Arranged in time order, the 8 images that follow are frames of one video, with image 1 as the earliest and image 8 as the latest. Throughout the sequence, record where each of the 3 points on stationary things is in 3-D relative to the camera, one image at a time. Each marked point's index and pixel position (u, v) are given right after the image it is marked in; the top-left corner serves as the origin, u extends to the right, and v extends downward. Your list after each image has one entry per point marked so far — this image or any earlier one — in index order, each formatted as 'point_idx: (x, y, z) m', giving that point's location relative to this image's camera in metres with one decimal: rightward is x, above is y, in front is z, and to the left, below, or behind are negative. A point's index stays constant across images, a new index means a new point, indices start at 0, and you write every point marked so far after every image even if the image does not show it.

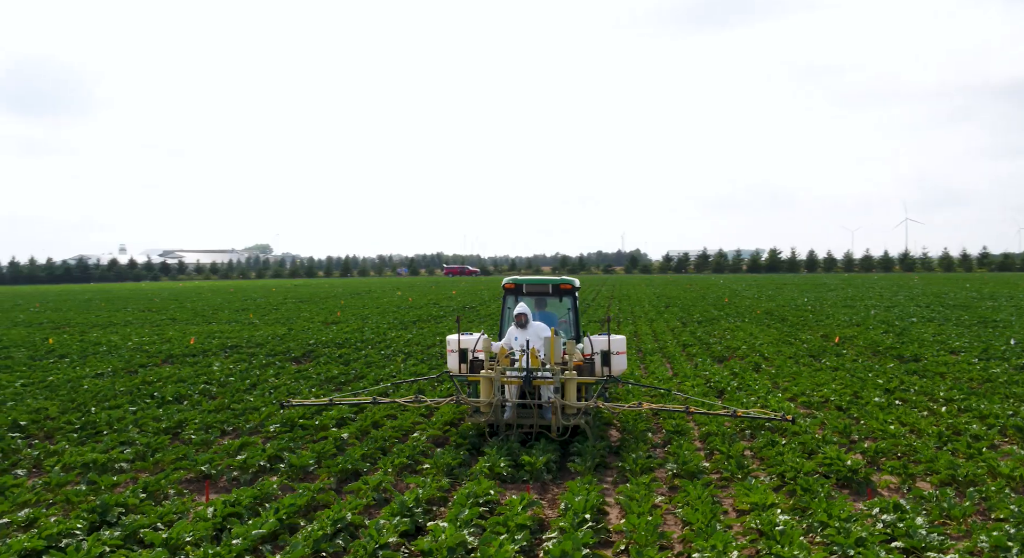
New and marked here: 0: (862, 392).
0: (+5.8, -1.9, +12.8) m
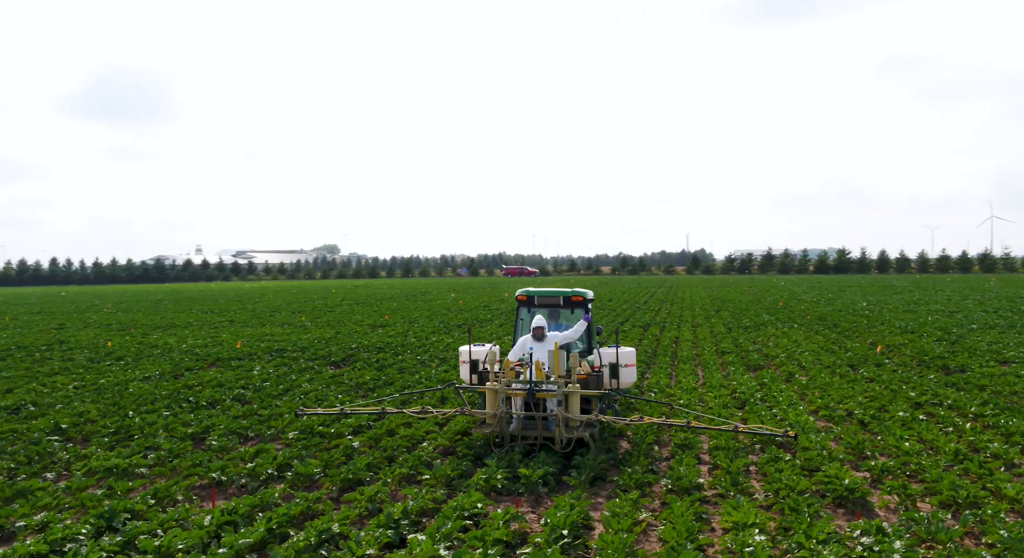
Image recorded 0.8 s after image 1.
0: (+6.2, -2.1, +12.5) m
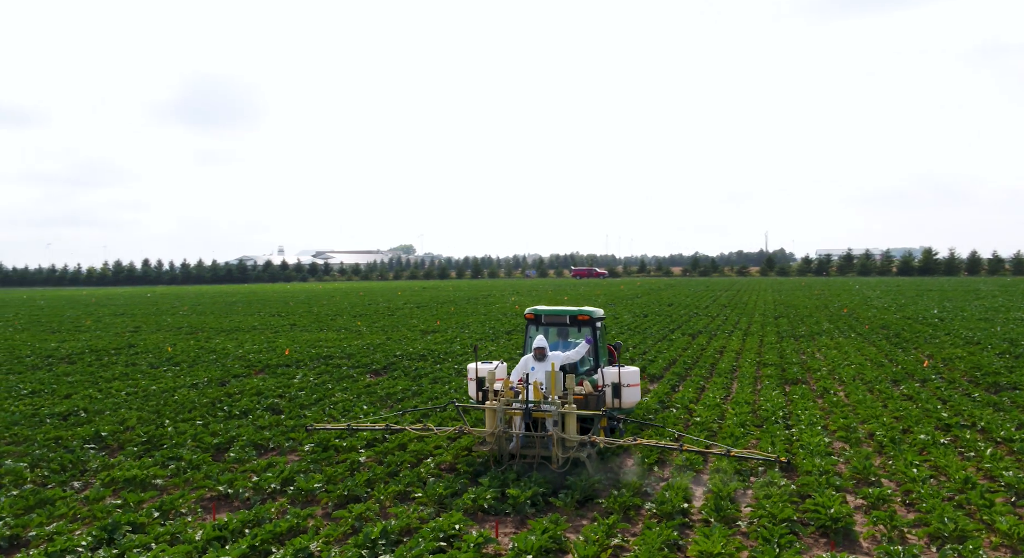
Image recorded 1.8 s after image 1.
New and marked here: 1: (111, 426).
0: (+6.4, -2.3, +12.2) m
1: (-6.7, -2.4, +12.7) m
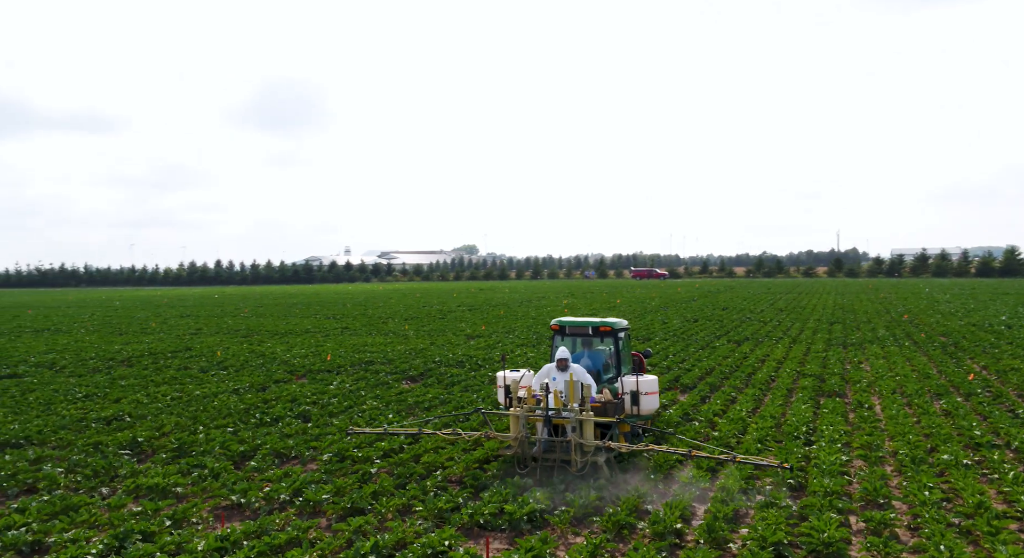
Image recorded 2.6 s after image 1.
0: (+6.7, -2.6, +11.8) m
1: (-6.3, -2.7, +13.4) m
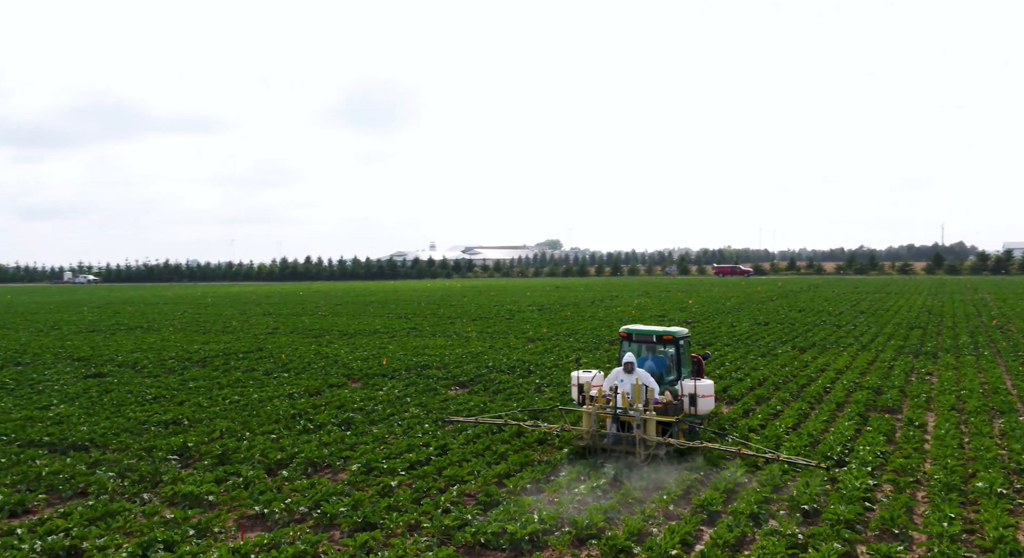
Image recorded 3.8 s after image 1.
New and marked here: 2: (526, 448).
0: (+7.0, -2.8, +11.4) m
1: (-5.8, -2.9, +14.2) m
2: (+0.2, -2.8, +12.9) m
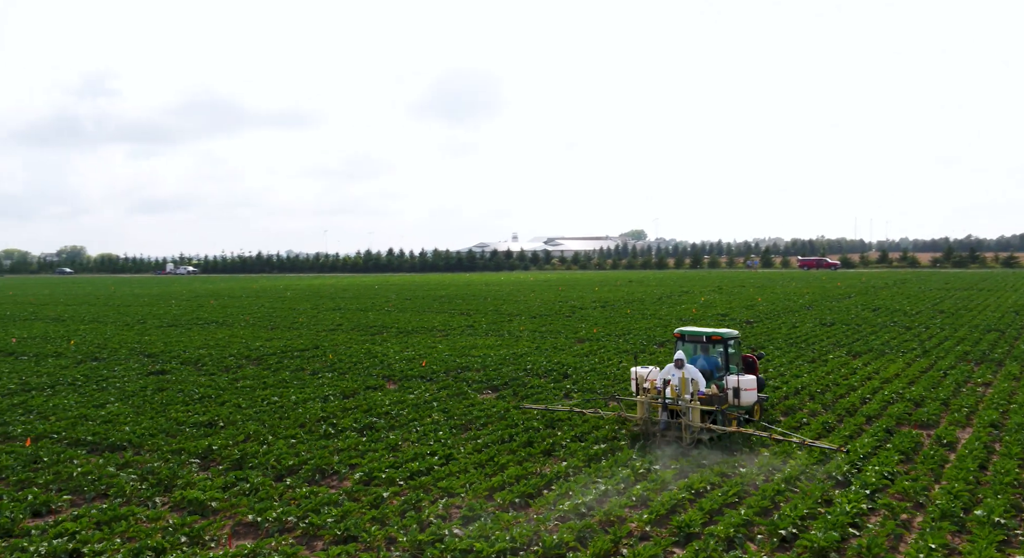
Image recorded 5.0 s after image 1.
0: (+6.9, -3.1, +11.0) m
1: (-5.6, -3.1, +14.9) m
2: (+0.3, -3.1, +13.1) m
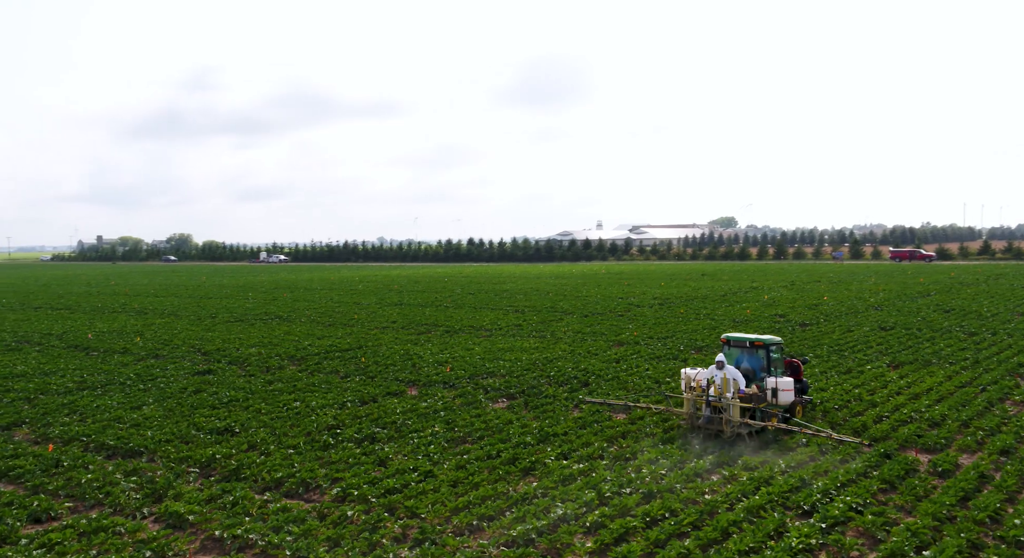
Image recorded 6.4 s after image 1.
0: (+6.3, -3.6, +10.7) m
1: (-5.8, -3.5, +15.8) m
2: (-0.1, -3.5, +13.5) m
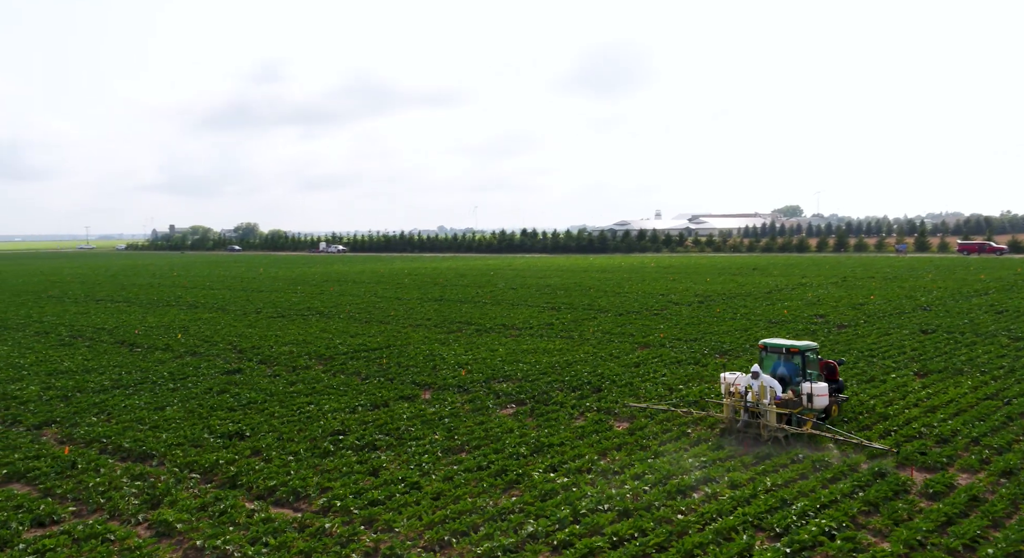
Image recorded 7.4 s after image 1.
0: (+5.8, -4.0, +10.7) m
1: (-5.9, -3.8, +16.5) m
2: (-0.4, -3.8, +13.8) m
